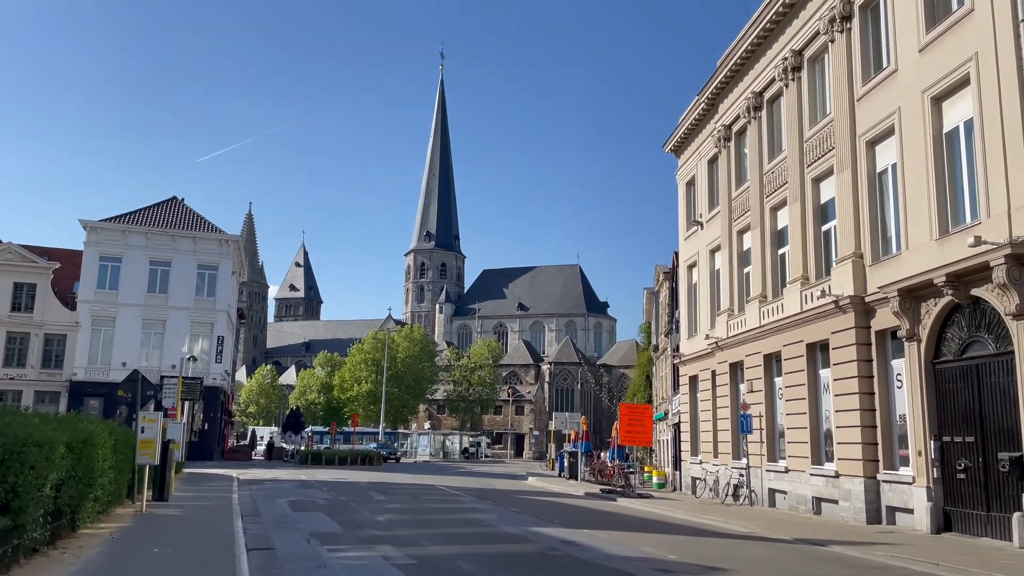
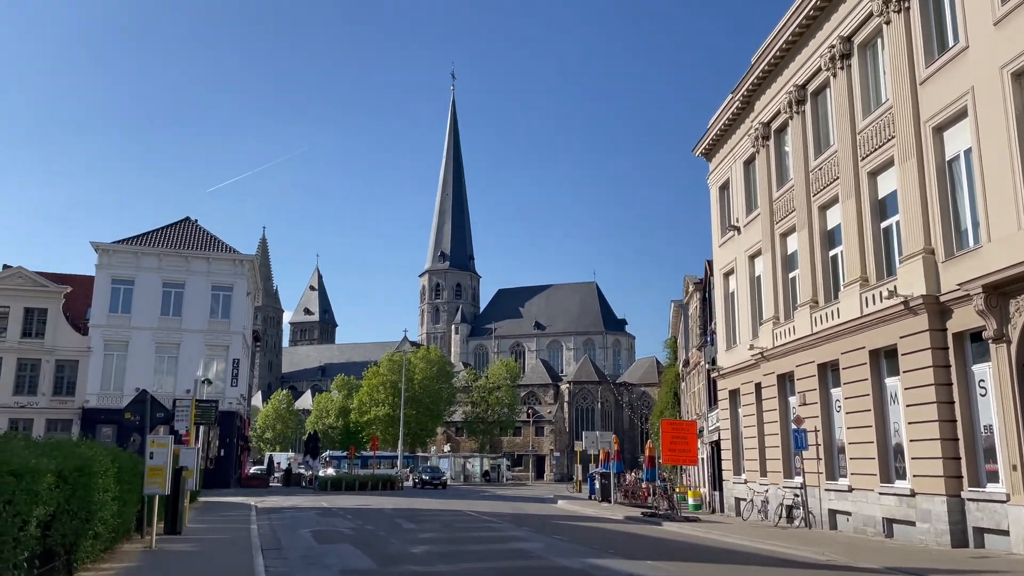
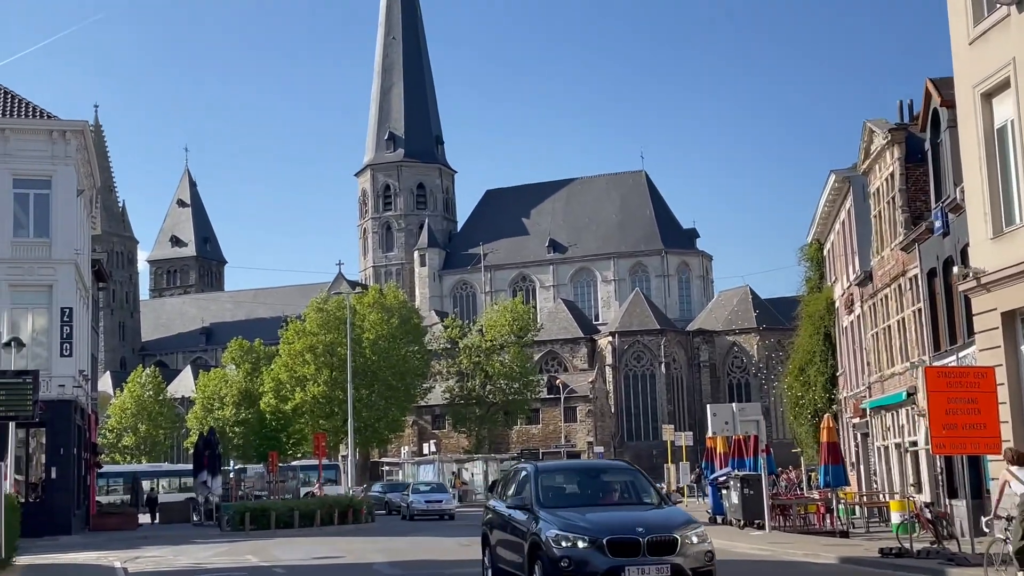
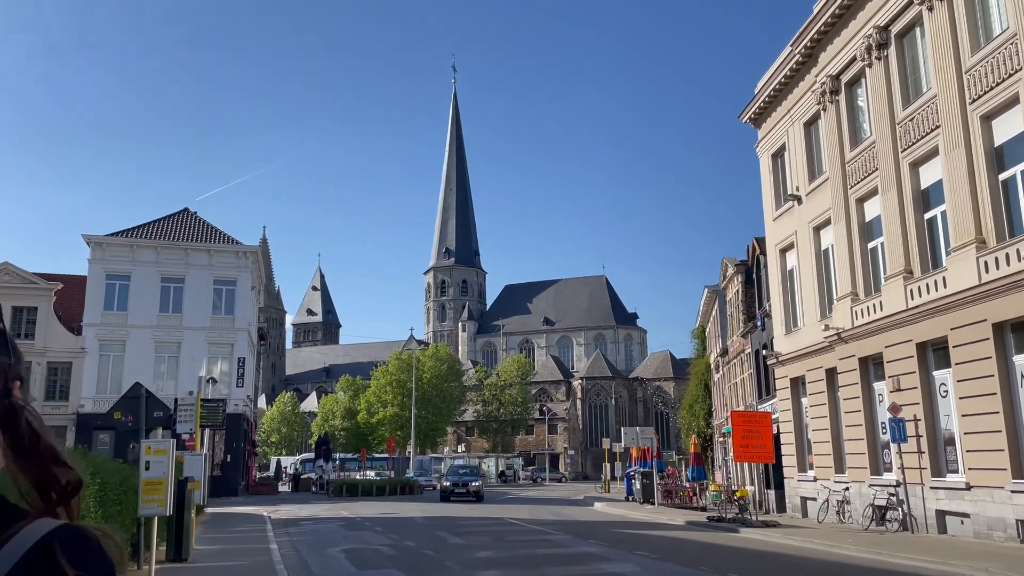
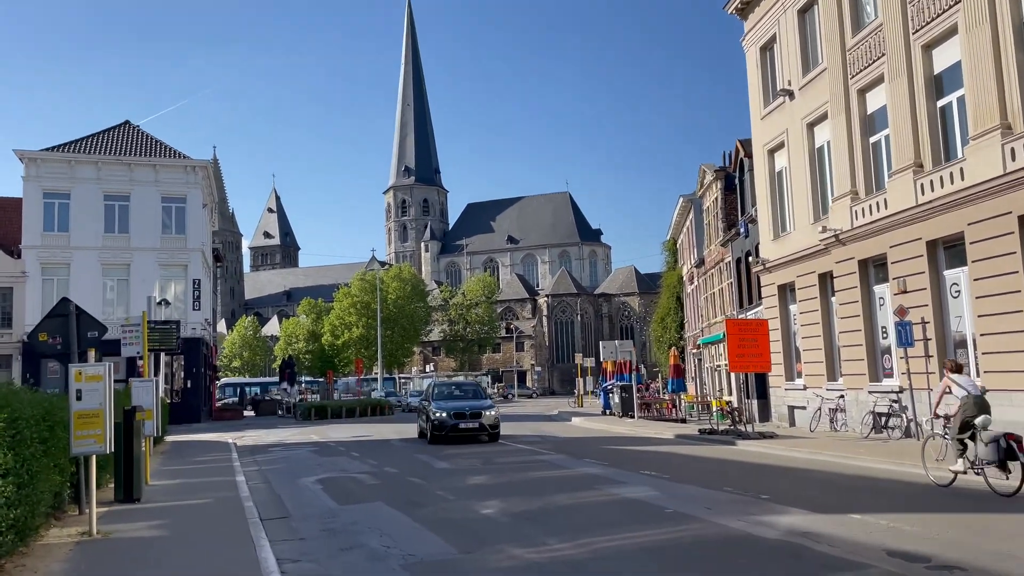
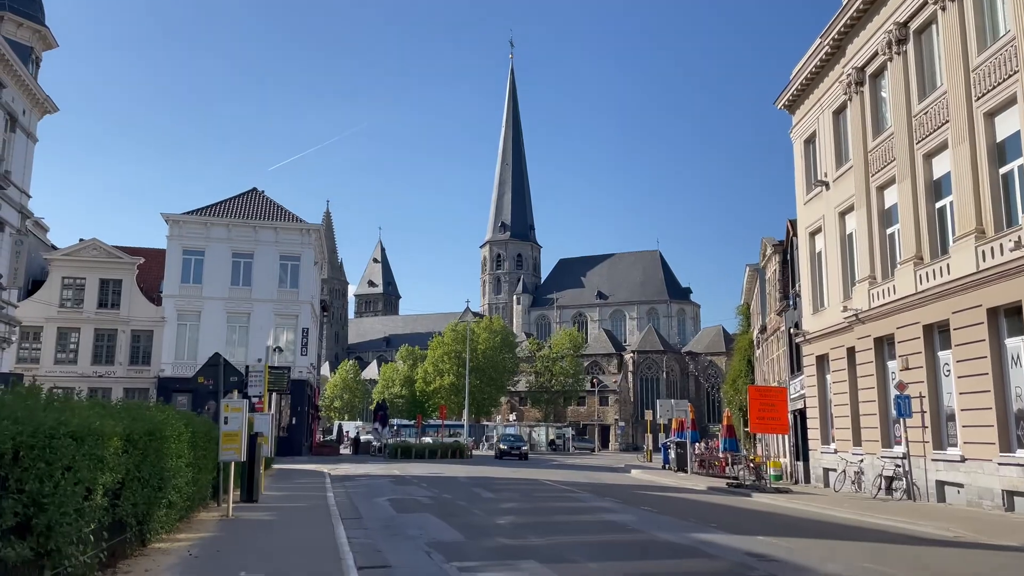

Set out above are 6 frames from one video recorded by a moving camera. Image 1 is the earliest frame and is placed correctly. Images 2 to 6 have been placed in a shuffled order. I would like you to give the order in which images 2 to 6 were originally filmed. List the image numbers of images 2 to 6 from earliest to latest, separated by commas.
2, 6, 4, 5, 3
